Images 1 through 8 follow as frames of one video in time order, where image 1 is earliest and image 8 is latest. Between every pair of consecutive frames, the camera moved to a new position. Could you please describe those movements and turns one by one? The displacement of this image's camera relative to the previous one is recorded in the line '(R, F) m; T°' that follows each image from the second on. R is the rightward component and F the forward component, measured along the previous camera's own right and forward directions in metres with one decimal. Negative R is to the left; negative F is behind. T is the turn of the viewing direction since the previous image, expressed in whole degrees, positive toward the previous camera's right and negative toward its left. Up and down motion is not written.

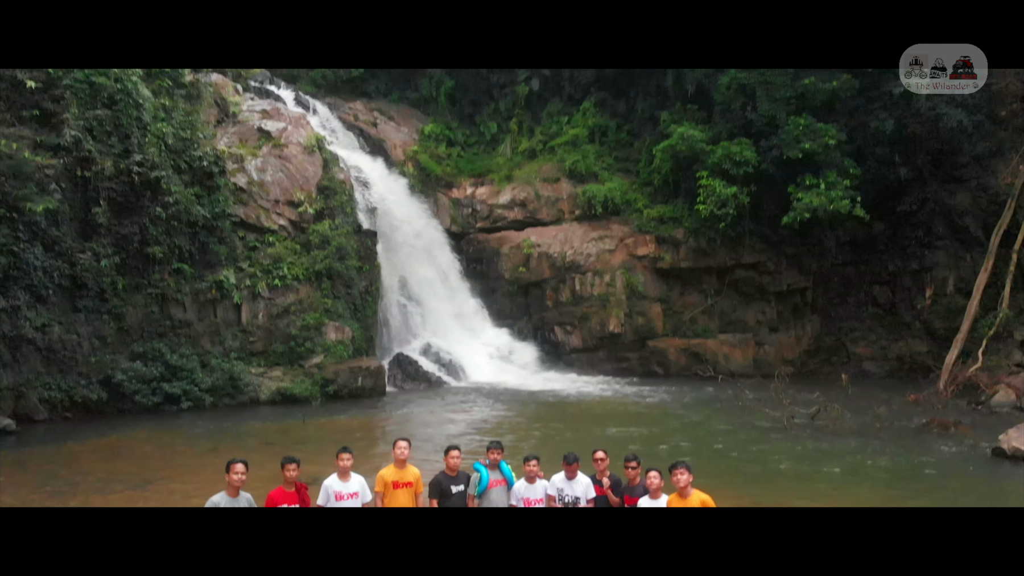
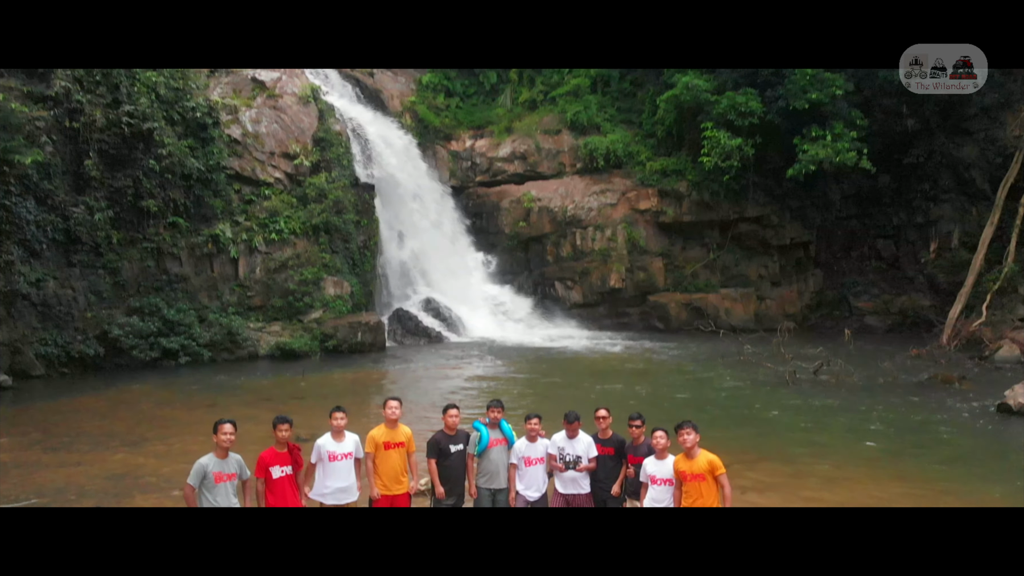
(0.0, +0.3) m; 0°
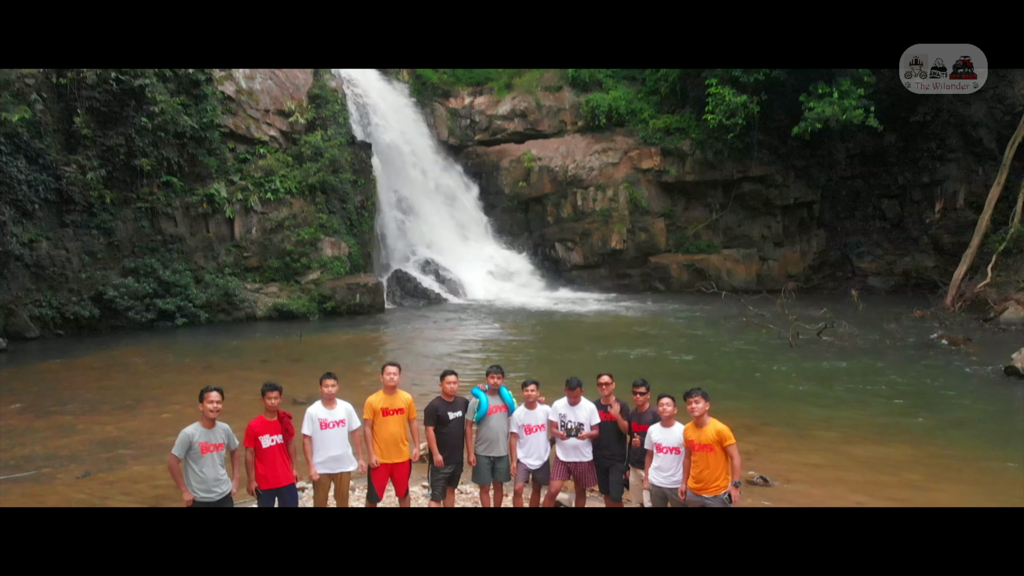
(0.0, +0.3) m; 0°
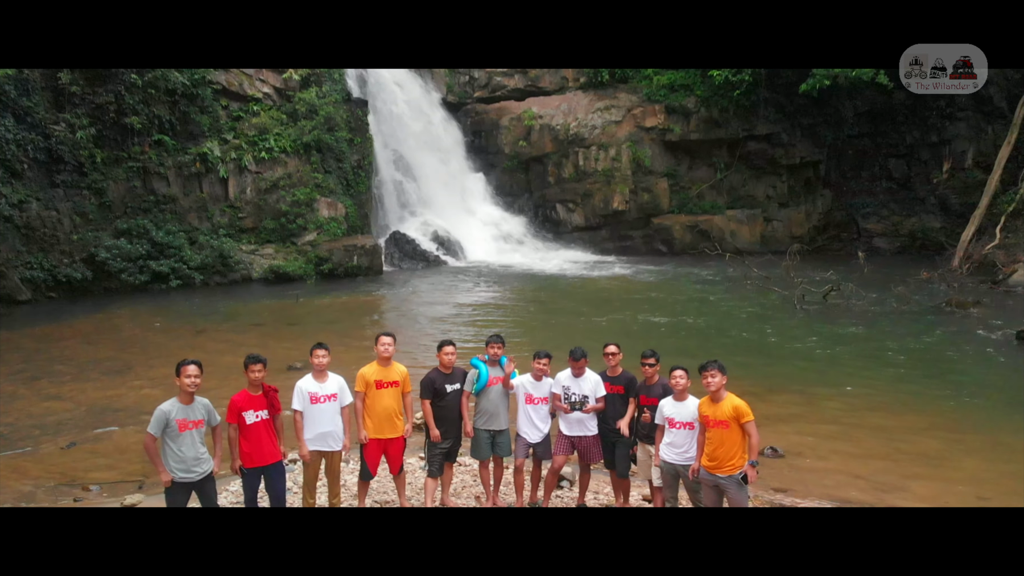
(0.0, +0.4) m; 0°
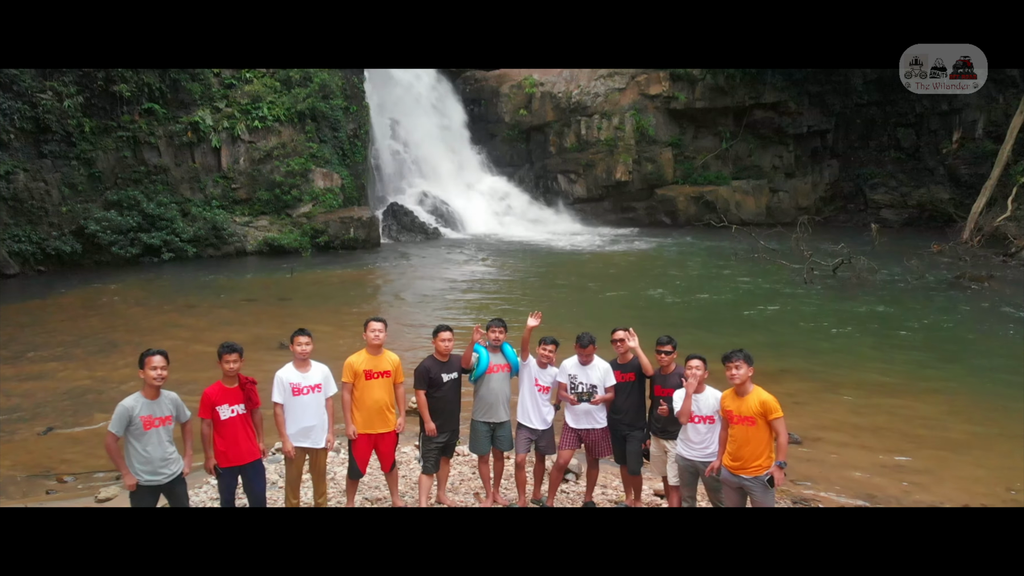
(0.0, +0.5) m; 0°
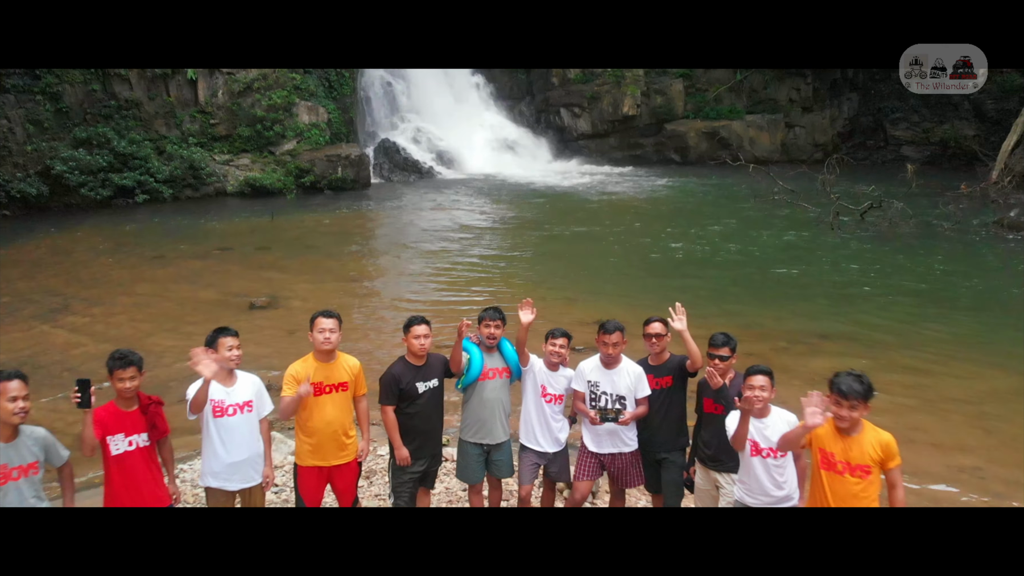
(0.0, +1.3) m; 0°
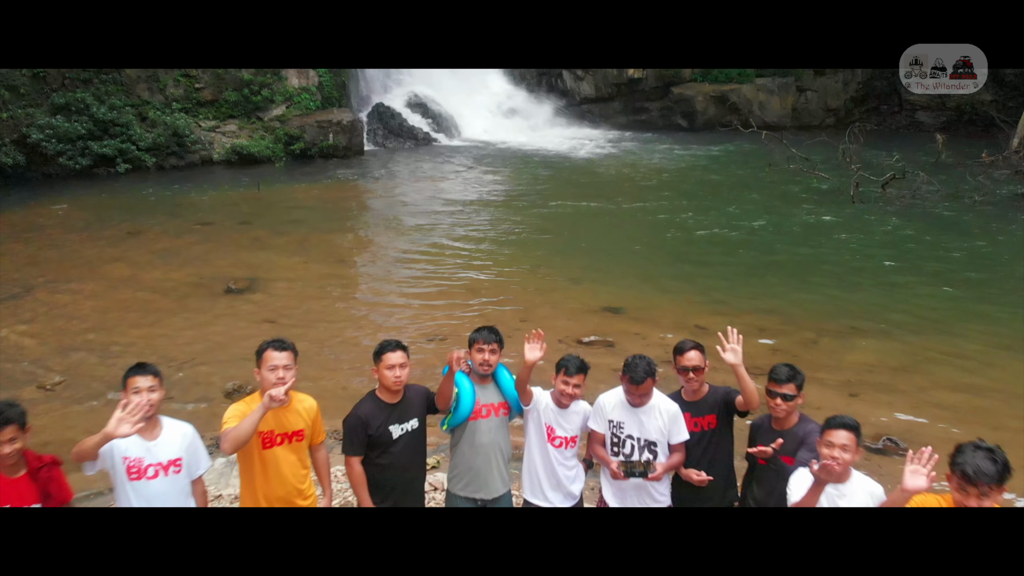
(0.0, +0.8) m; 0°
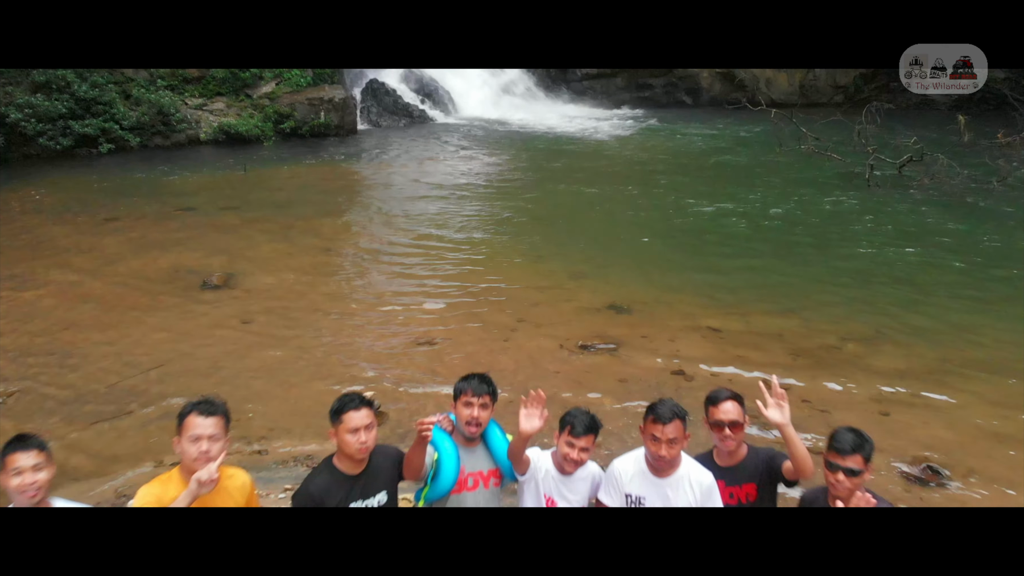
(0.0, +0.6) m; 0°
